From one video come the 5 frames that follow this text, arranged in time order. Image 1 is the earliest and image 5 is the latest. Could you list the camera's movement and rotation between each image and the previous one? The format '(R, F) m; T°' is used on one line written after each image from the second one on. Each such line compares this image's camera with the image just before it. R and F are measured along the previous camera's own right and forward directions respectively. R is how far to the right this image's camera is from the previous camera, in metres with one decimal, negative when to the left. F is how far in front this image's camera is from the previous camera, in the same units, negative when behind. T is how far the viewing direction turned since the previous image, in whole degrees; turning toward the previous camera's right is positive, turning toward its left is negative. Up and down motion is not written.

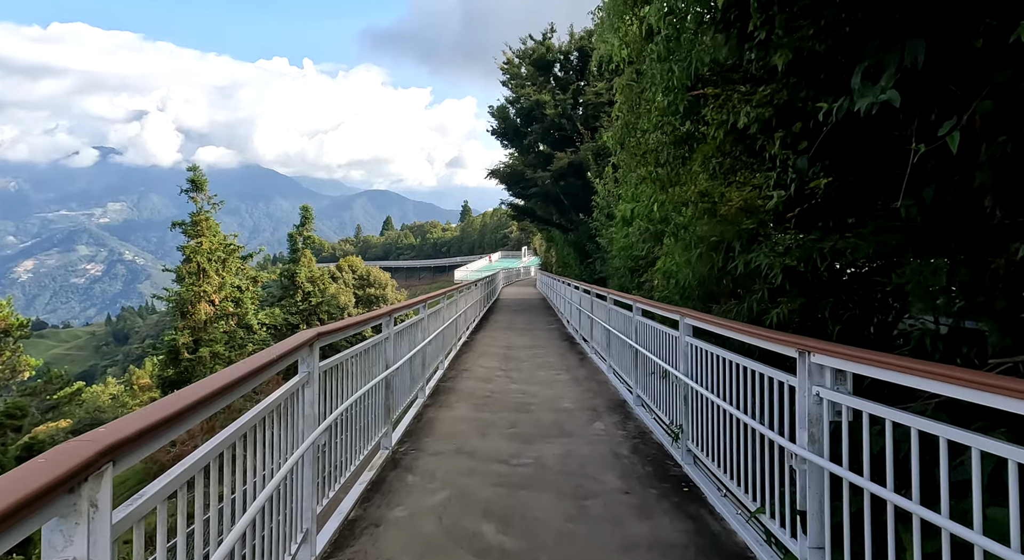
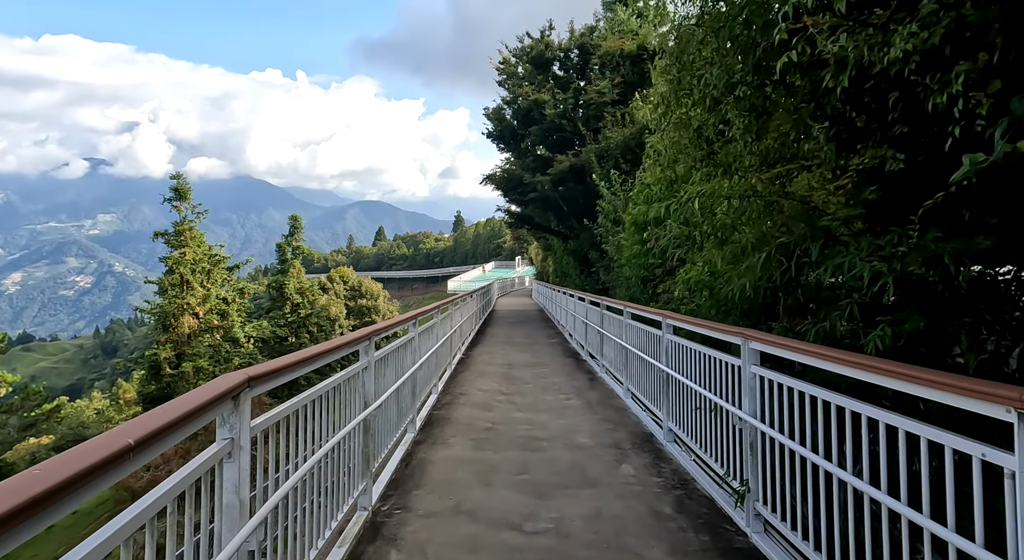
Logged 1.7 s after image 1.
(-0.1, +0.9) m; +1°
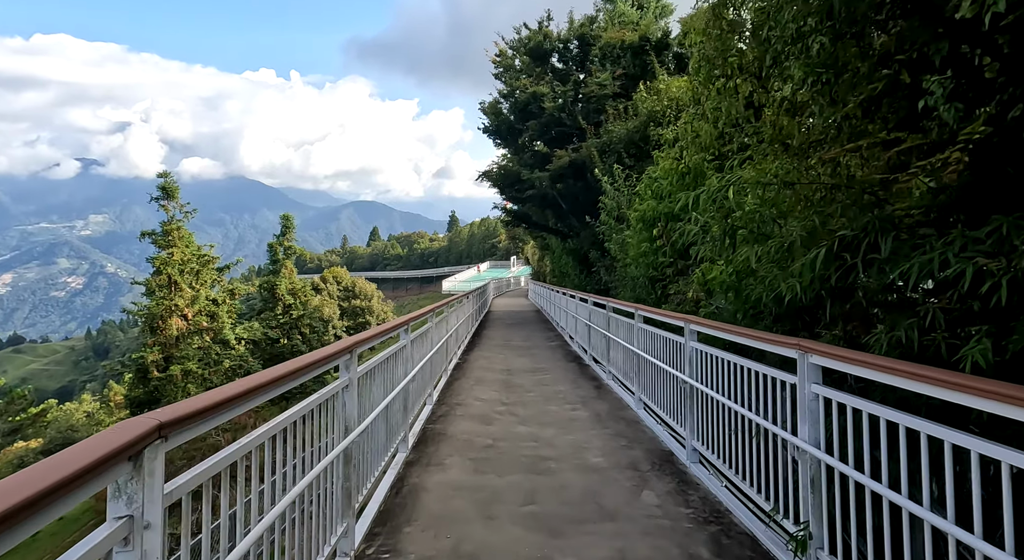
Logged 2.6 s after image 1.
(-0.1, +0.6) m; +1°
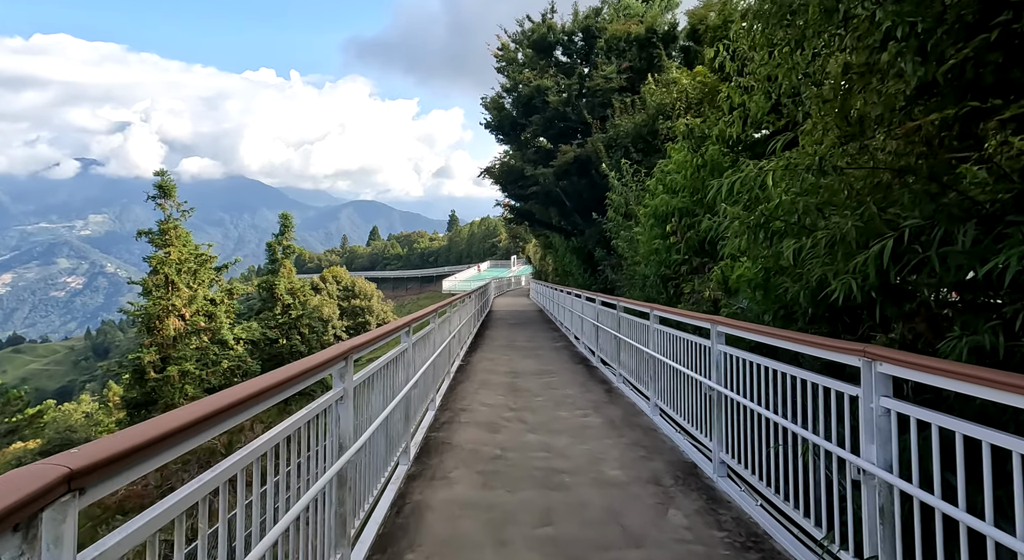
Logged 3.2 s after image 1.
(-0.1, +0.4) m; 0°
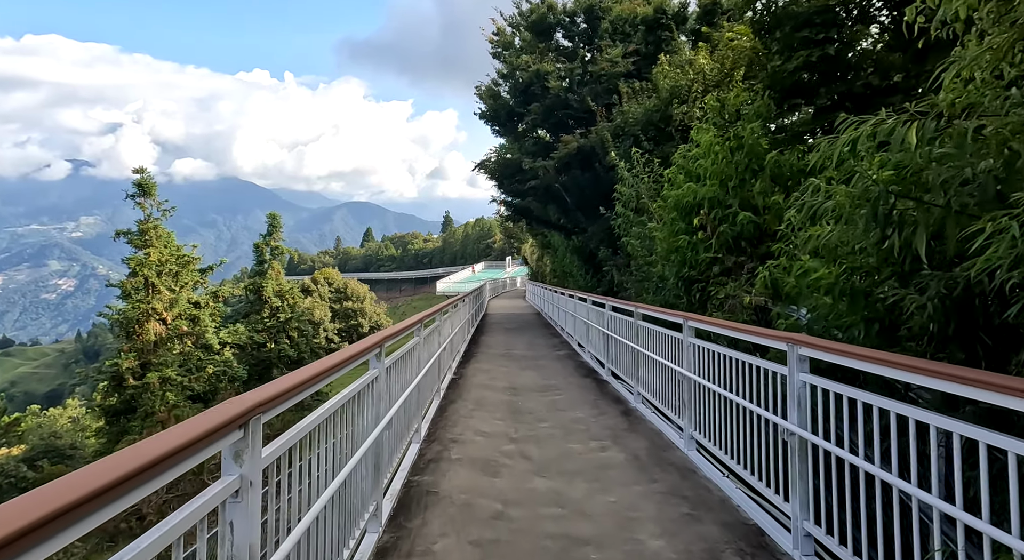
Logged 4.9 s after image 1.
(-0.1, +1.1) m; +1°
